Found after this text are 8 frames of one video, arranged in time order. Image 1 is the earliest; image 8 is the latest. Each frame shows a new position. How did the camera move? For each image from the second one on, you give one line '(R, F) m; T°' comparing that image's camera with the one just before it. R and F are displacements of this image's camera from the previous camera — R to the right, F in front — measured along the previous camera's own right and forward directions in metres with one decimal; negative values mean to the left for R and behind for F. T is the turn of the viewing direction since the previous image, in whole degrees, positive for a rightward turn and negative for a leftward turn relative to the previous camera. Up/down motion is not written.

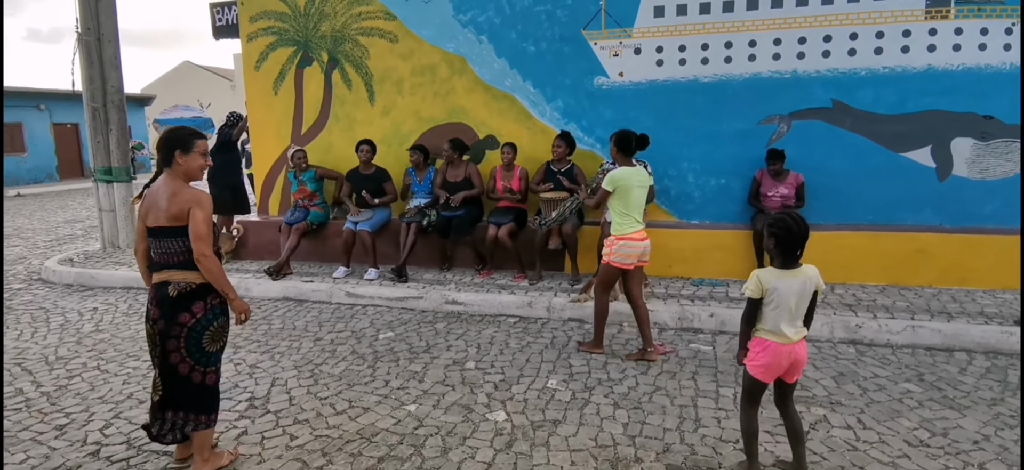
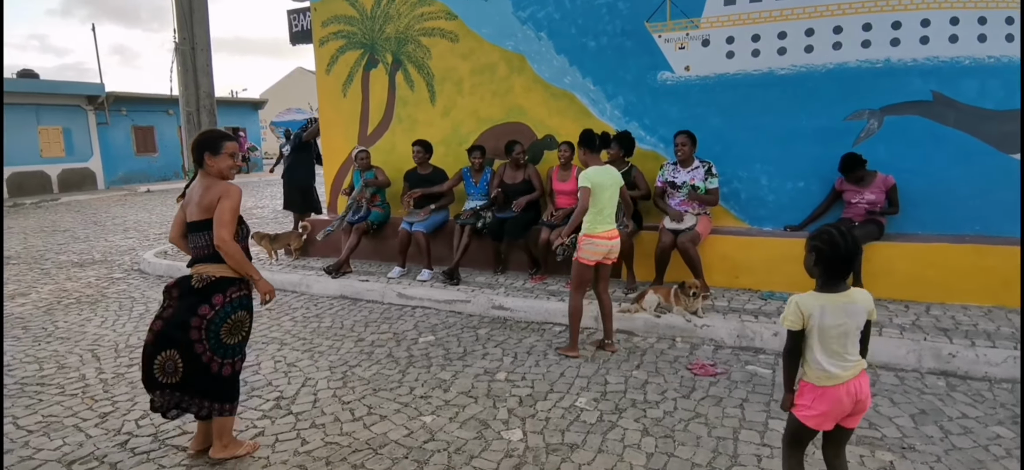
(+0.4, +0.3) m; -9°
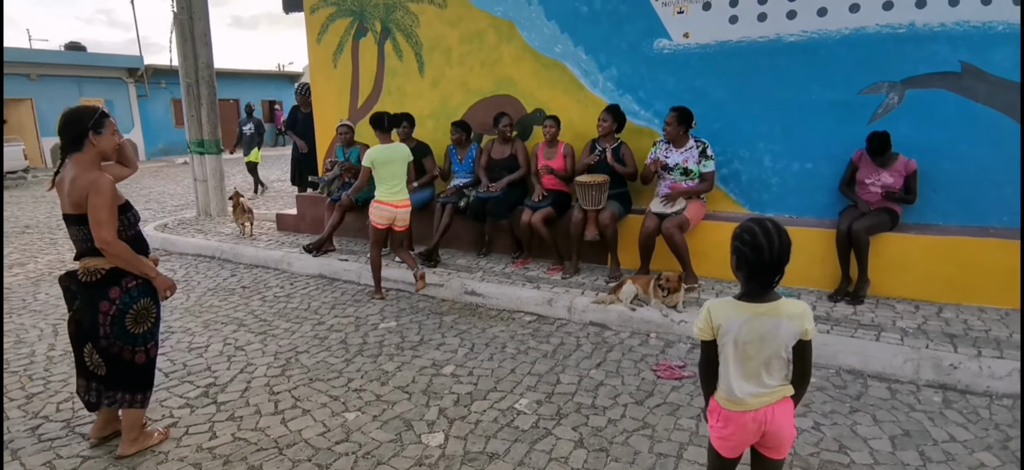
(+0.6, +0.4) m; -4°
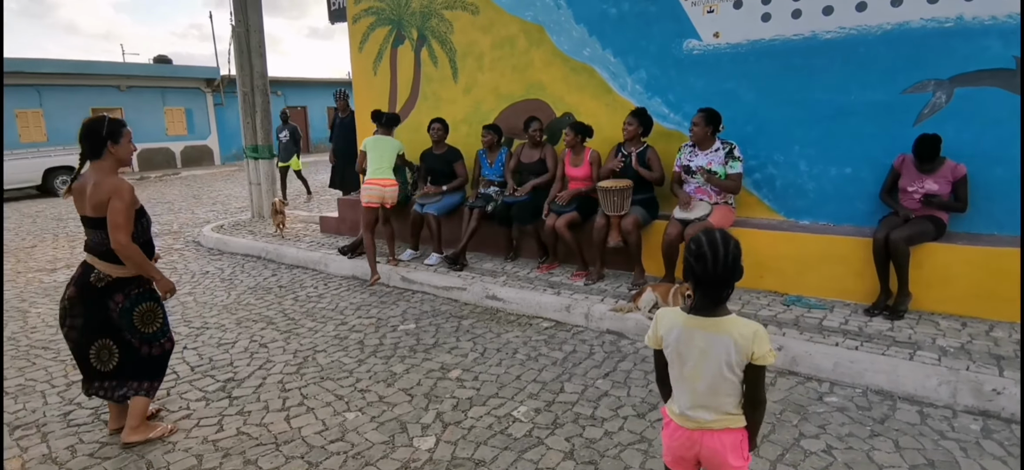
(+0.4, 0.0) m; -6°
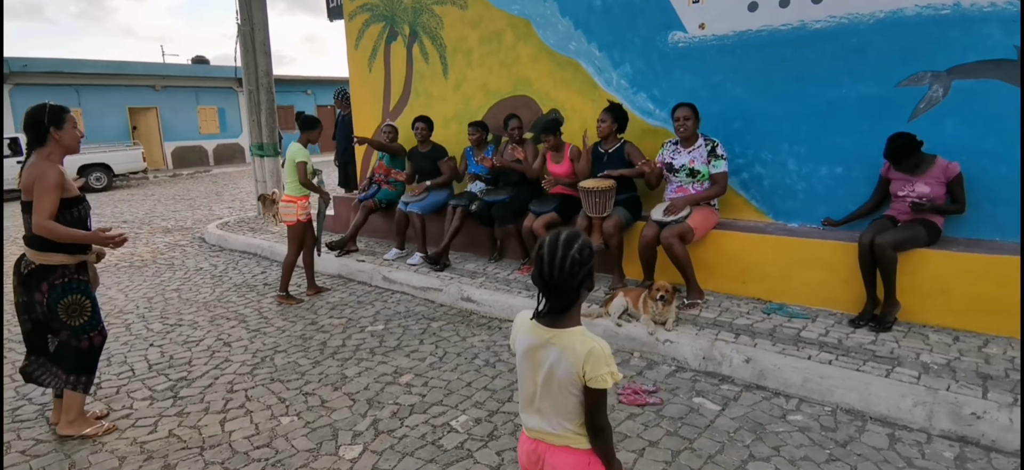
(+0.6, +0.2) m; -4°
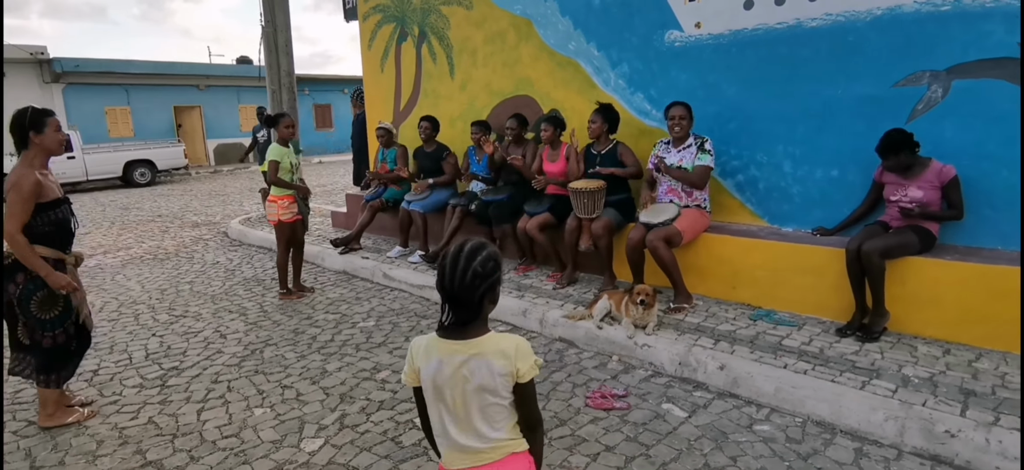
(+0.4, 0.0) m; -4°
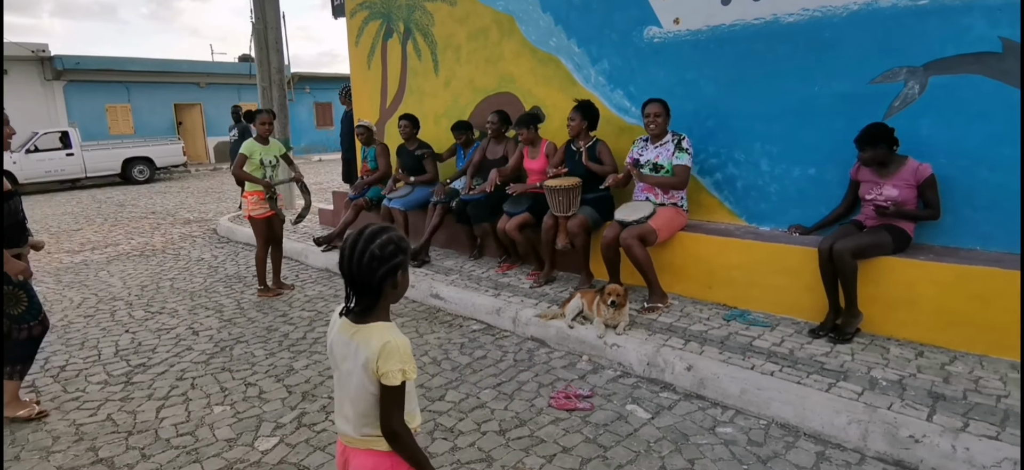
(+0.2, +0.1) m; -1°
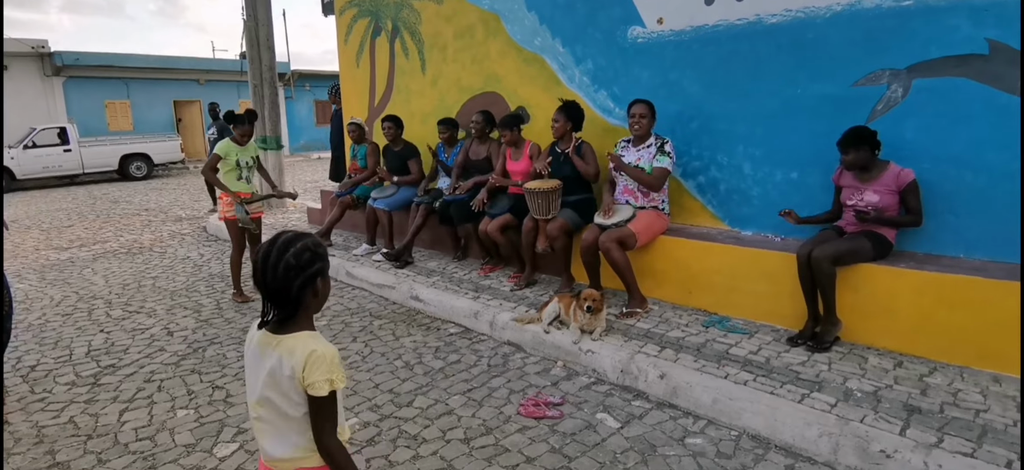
(+0.2, +0.1) m; 0°
